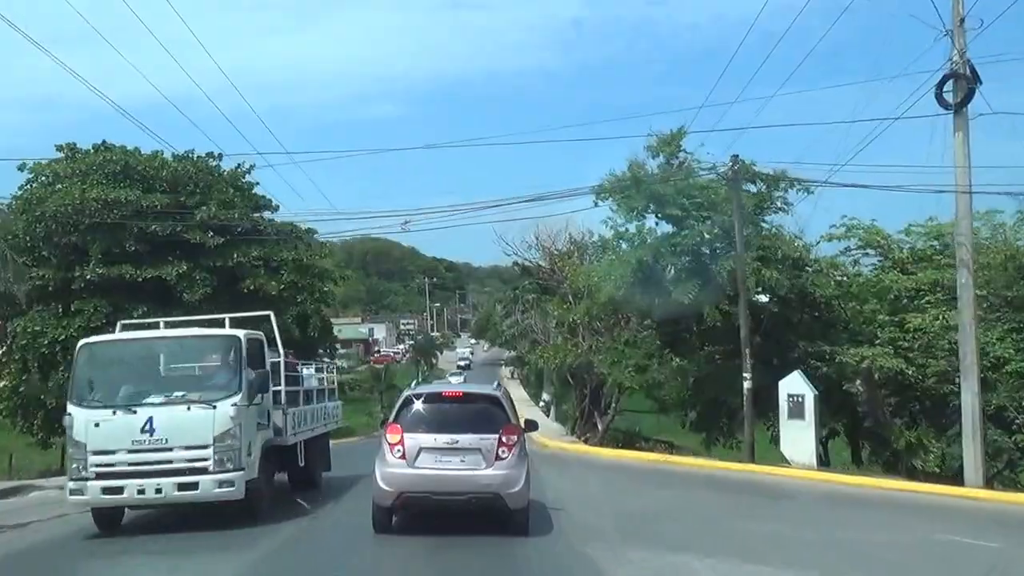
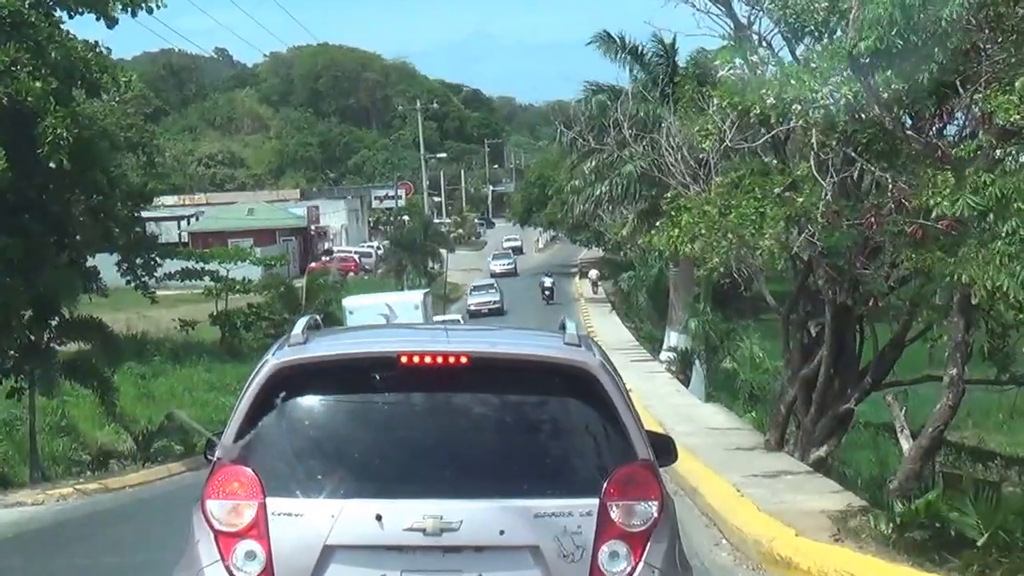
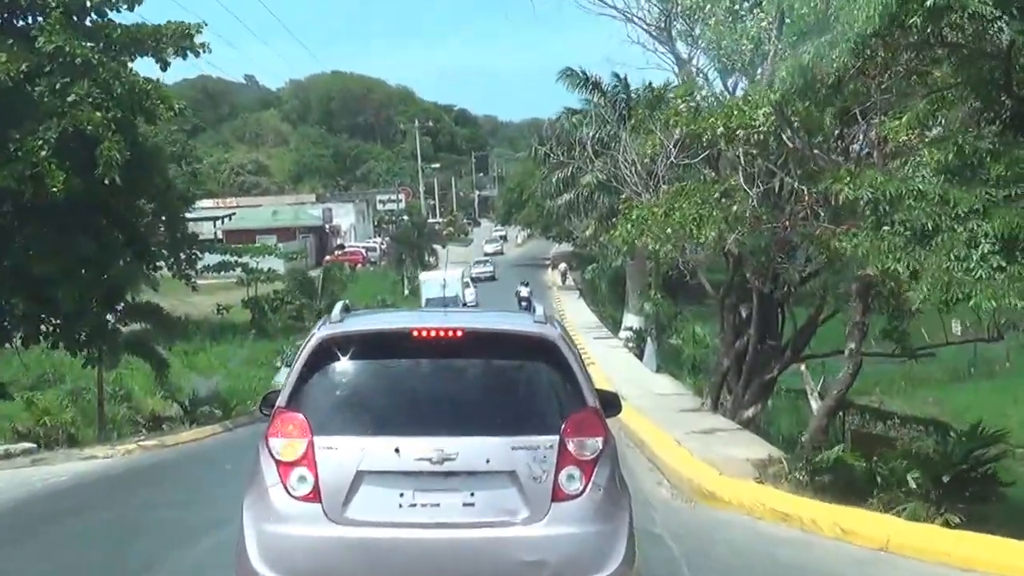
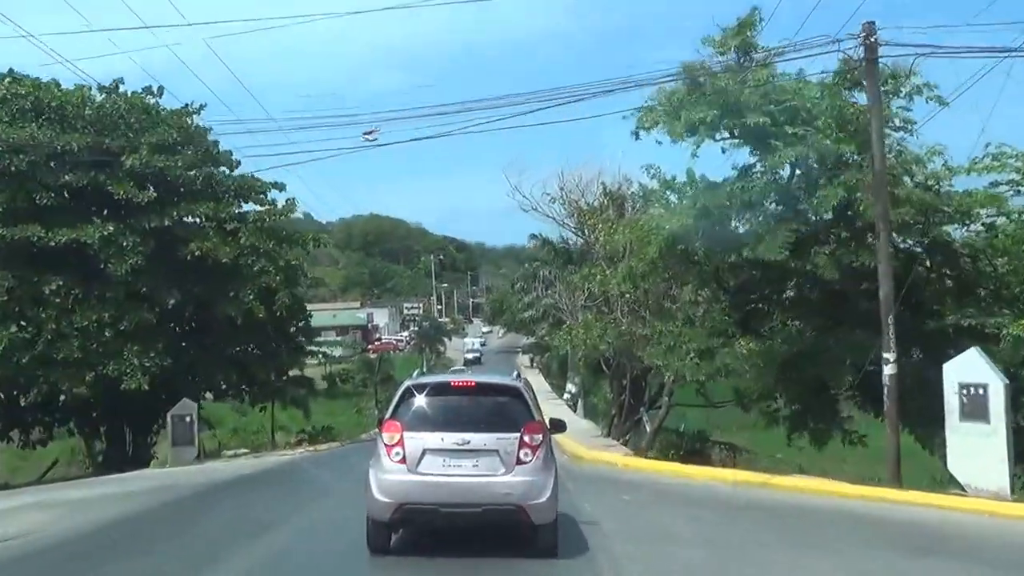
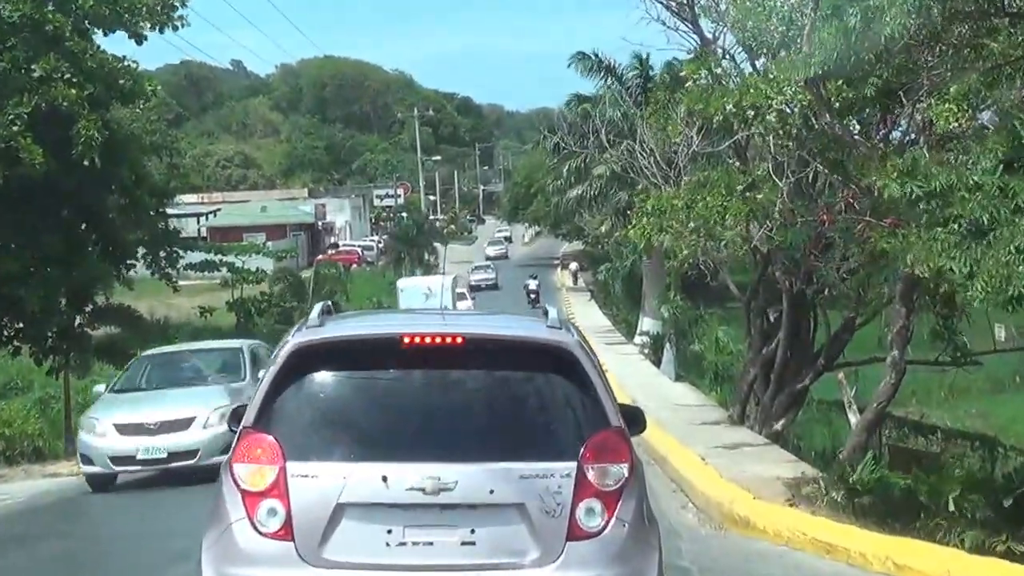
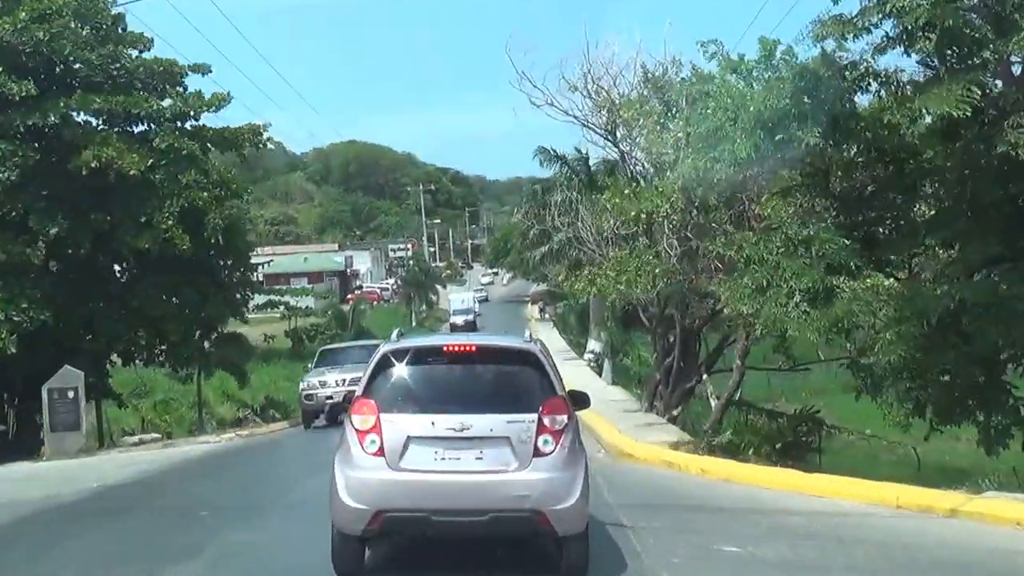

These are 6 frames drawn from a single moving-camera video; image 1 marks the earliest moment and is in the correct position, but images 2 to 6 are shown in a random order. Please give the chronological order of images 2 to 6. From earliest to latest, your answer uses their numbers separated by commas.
4, 6, 3, 5, 2
